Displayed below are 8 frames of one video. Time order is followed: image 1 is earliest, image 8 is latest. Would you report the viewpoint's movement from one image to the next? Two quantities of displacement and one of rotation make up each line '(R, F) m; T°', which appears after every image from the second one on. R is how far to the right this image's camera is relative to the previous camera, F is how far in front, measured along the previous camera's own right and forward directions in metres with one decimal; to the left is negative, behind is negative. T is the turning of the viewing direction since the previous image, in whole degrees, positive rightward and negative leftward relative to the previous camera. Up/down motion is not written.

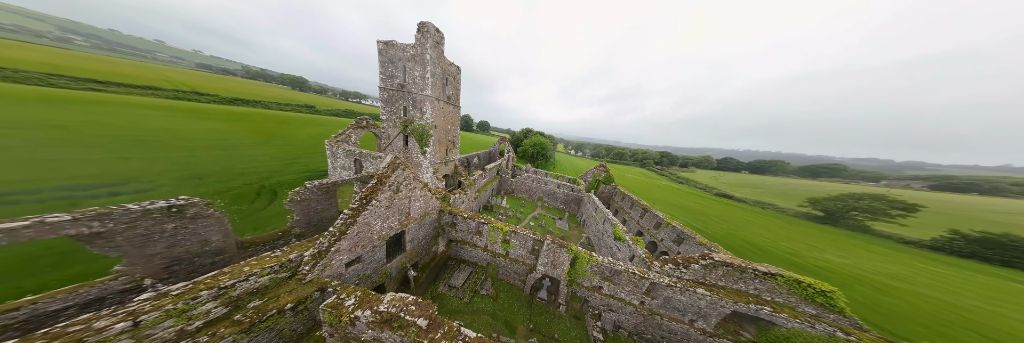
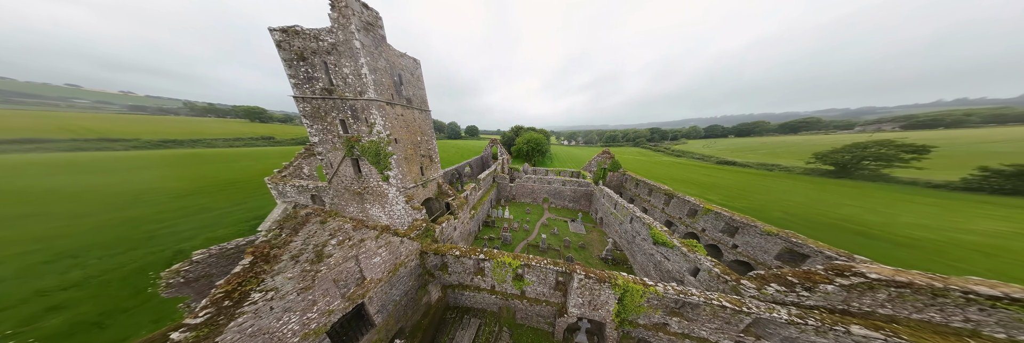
(-0.1, +2.6) m; +1°
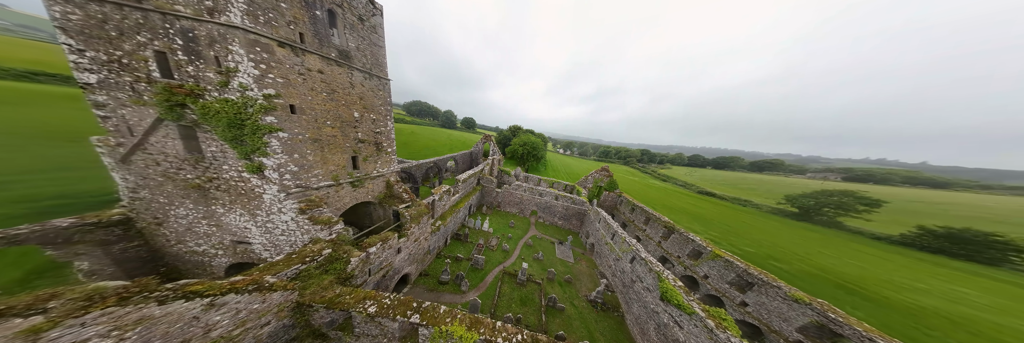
(+0.3, +2.4) m; +3°
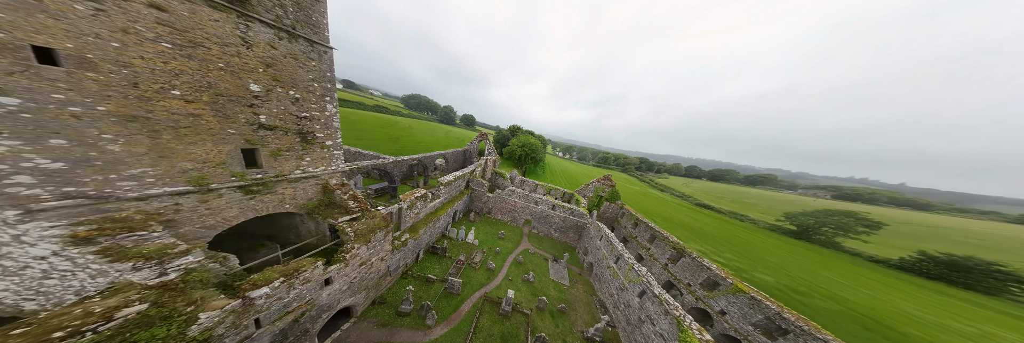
(+0.5, +1.7) m; +1°
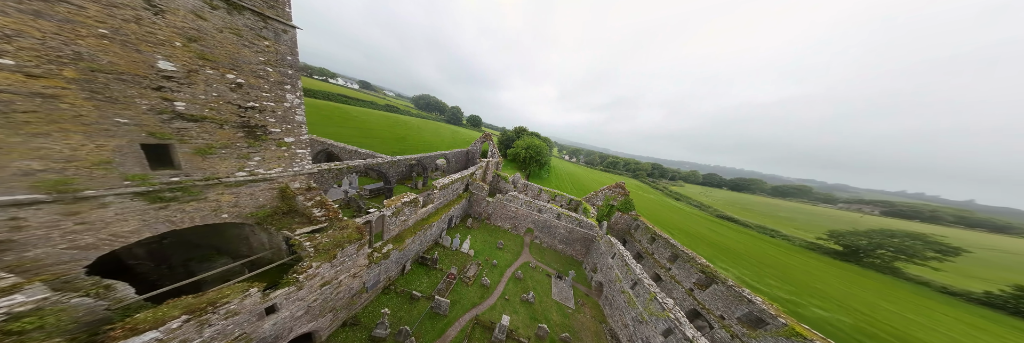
(+0.4, +1.0) m; -3°
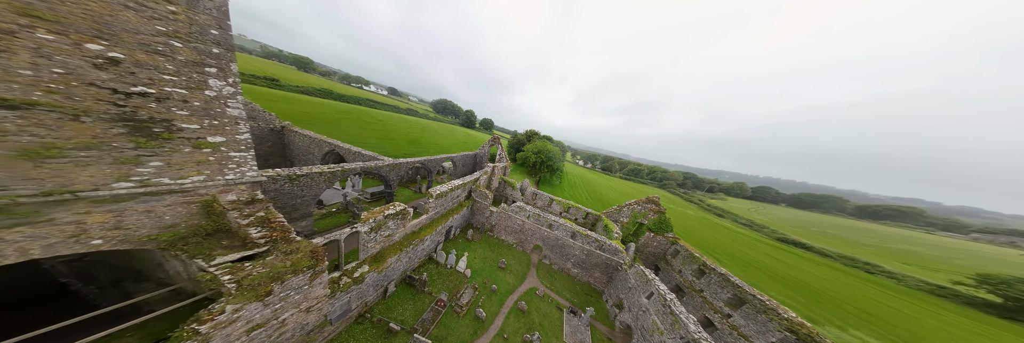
(+0.5, +1.6) m; -5°
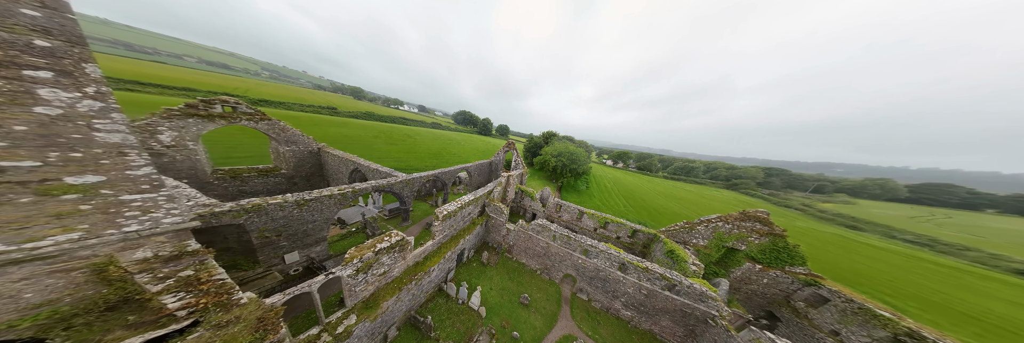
(+0.2, +1.9) m; -9°
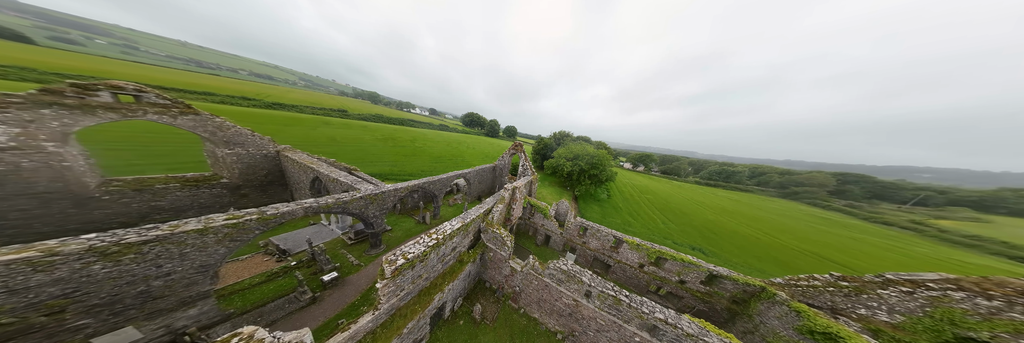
(+0.1, +3.7) m; -4°
